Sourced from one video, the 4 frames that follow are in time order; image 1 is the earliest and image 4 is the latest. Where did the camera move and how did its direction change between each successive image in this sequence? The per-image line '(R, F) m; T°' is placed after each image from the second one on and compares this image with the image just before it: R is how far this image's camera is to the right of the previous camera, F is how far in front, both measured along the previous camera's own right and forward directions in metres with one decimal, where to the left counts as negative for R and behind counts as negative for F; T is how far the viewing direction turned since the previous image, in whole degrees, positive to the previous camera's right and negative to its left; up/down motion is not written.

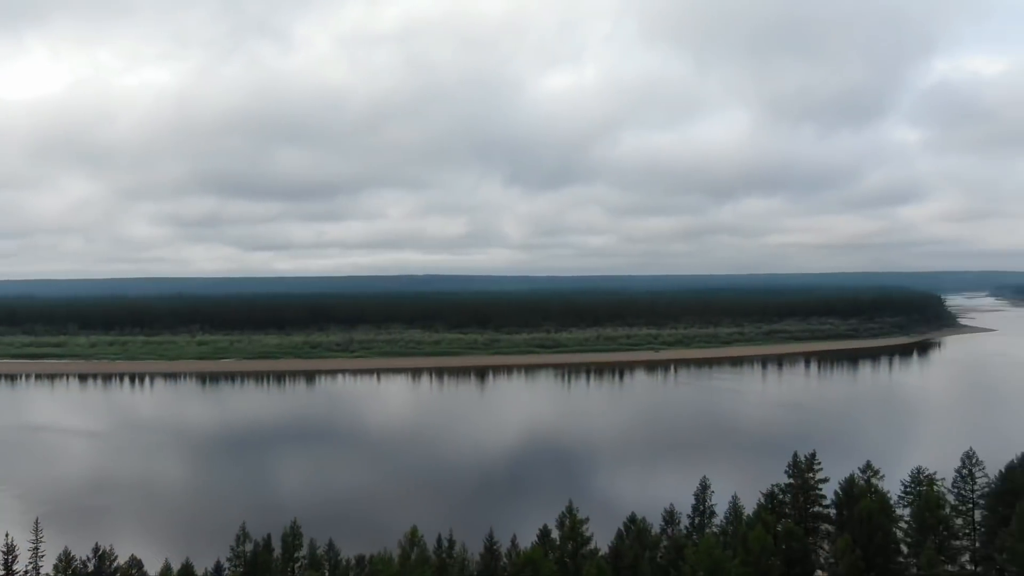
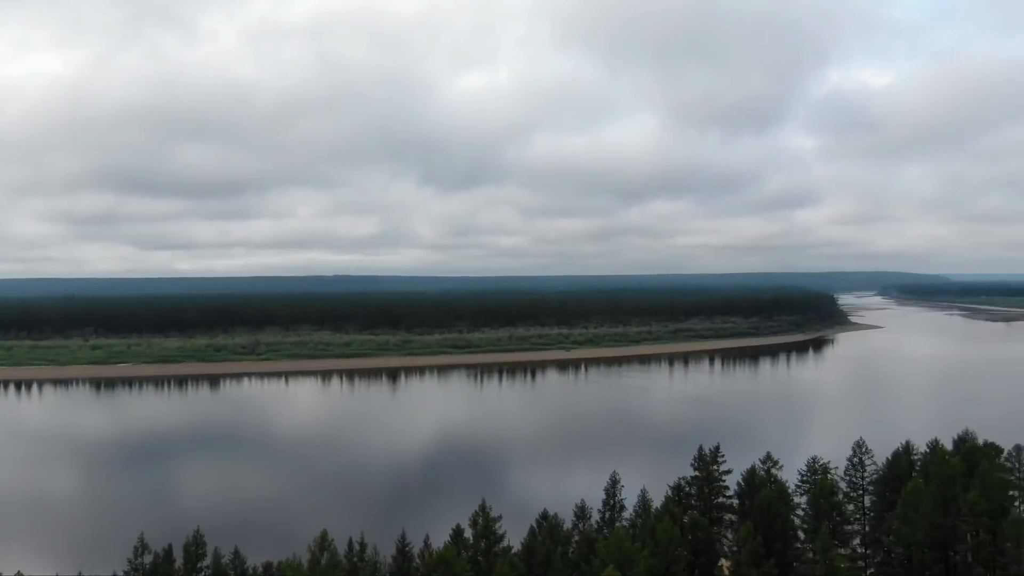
(+2.1, 0.0) m; +4°
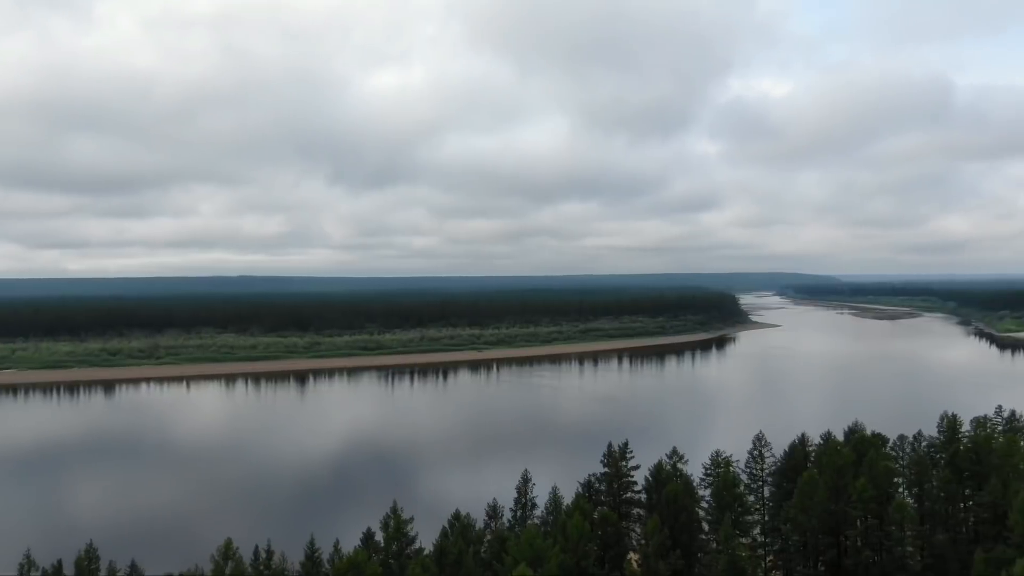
(+2.2, -0.1) m; +4°
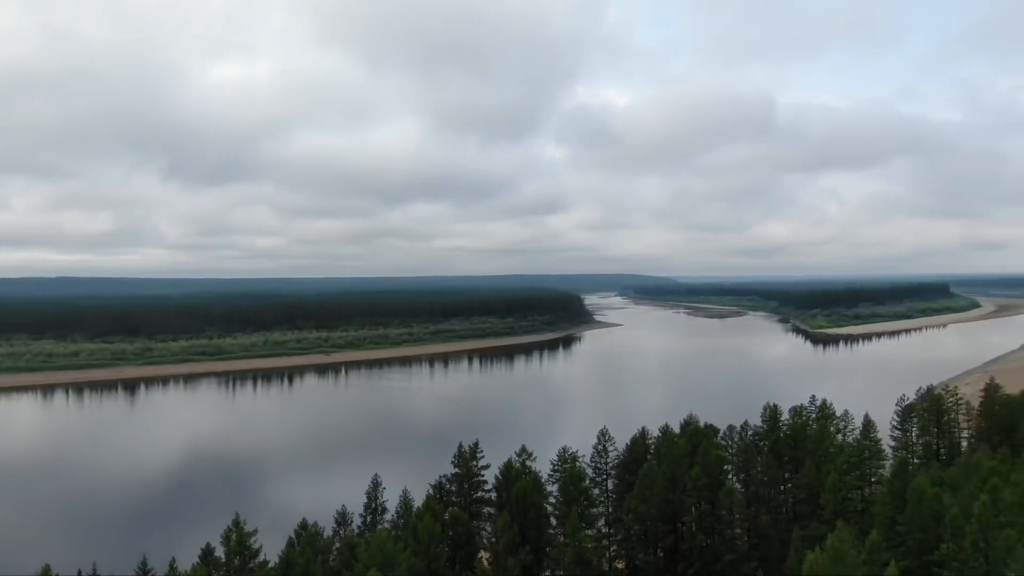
(+3.8, -0.4) m; +7°
